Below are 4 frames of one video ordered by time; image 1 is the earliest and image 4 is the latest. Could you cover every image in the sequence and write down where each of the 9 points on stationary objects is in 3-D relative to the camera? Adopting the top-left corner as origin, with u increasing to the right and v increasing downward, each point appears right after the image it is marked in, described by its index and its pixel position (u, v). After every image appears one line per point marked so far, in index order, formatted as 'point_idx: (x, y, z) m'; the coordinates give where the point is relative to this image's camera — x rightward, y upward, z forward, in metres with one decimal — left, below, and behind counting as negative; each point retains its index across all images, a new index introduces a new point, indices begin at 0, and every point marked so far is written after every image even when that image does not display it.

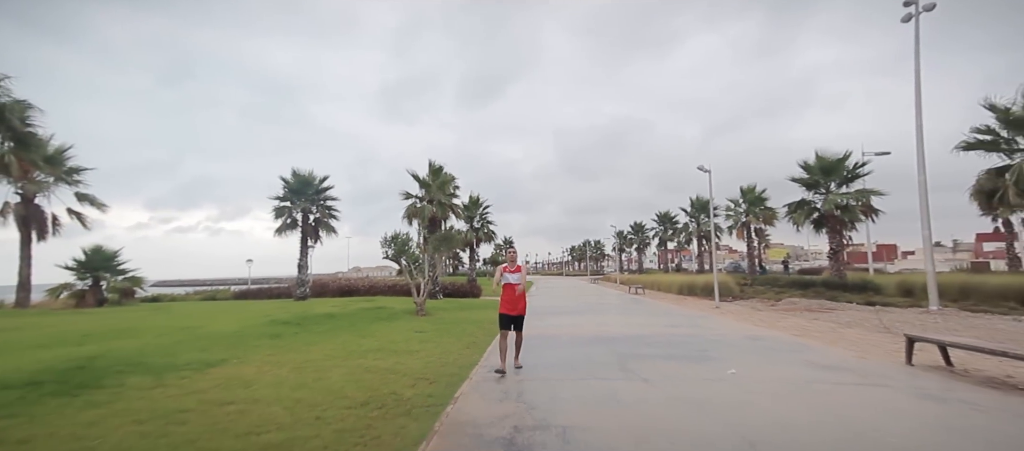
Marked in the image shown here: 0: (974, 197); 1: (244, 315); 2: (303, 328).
0: (+15.5, +1.1, +14.8) m
1: (-8.3, -2.7, +13.6) m
2: (-5.4, -2.7, +11.5) m
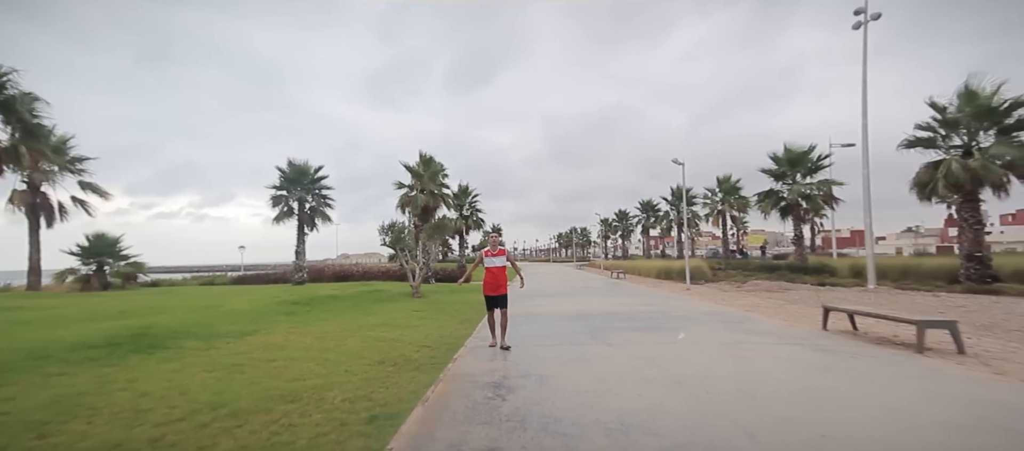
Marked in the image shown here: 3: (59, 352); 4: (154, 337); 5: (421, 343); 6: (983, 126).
0: (+15.1, +1.5, +16.5) m
1: (-8.7, -2.4, +14.8) m
2: (-5.8, -2.4, +12.8) m
3: (-6.2, -1.7, +6.1) m
4: (-5.9, -1.8, +7.3) m
5: (-1.9, -2.4, +9.1) m
6: (+16.1, +3.5, +15.1) m
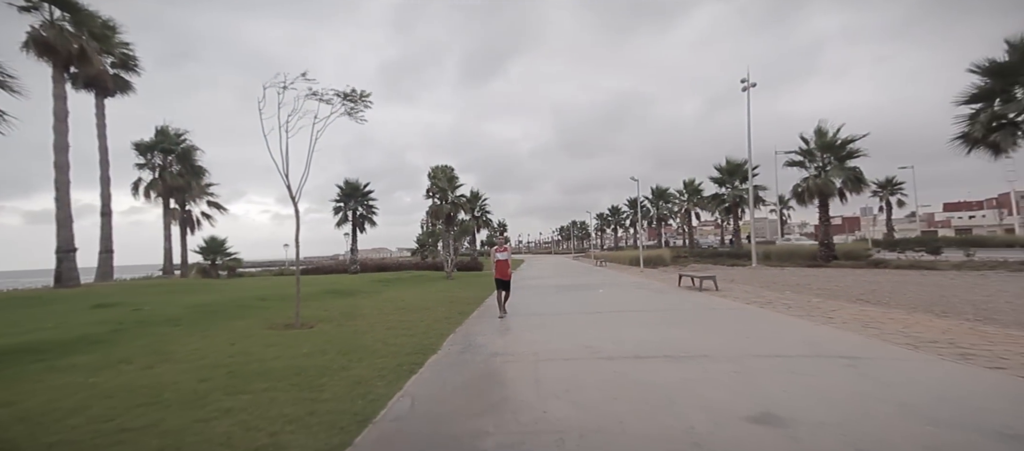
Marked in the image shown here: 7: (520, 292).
0: (+15.2, +1.6, +24.0) m
1: (-8.5, -2.7, +22.7) m
2: (-5.6, -2.7, +20.6) m
3: (-6.2, -2.2, +13.9) m
4: (-5.8, -2.2, +15.1) m
5: (-1.8, -2.8, +16.9) m
6: (+16.2, +3.6, +22.6) m
7: (+0.4, -2.7, +18.0) m
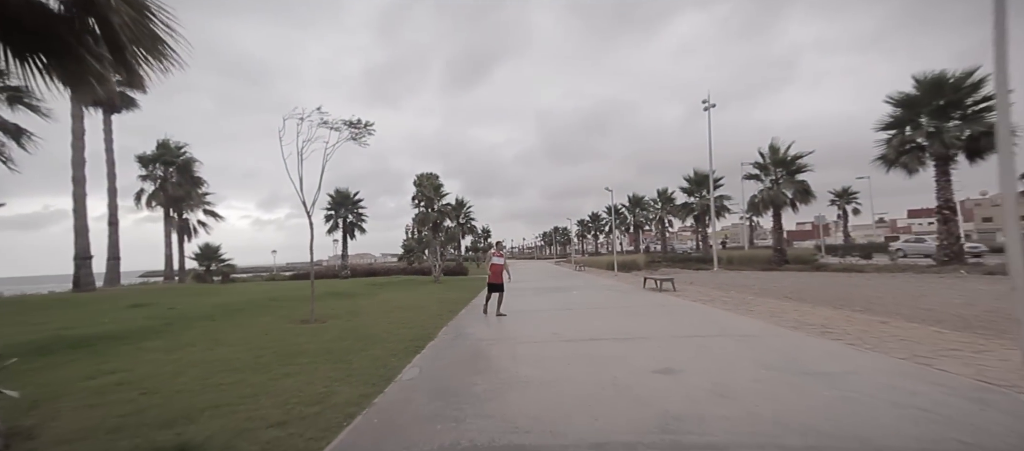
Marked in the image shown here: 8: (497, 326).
0: (+14.3, +1.1, +26.4) m
1: (-9.4, -3.1, +24.2) m
2: (-6.5, -3.1, +22.2) m
3: (-6.8, -2.5, +15.5) m
4: (-6.5, -2.6, +16.7) m
5: (-2.5, -3.1, +18.6) m
6: (+15.3, +3.2, +25.0) m
7: (-0.4, -3.1, +19.8) m
8: (-0.4, -2.4, +10.5) m
